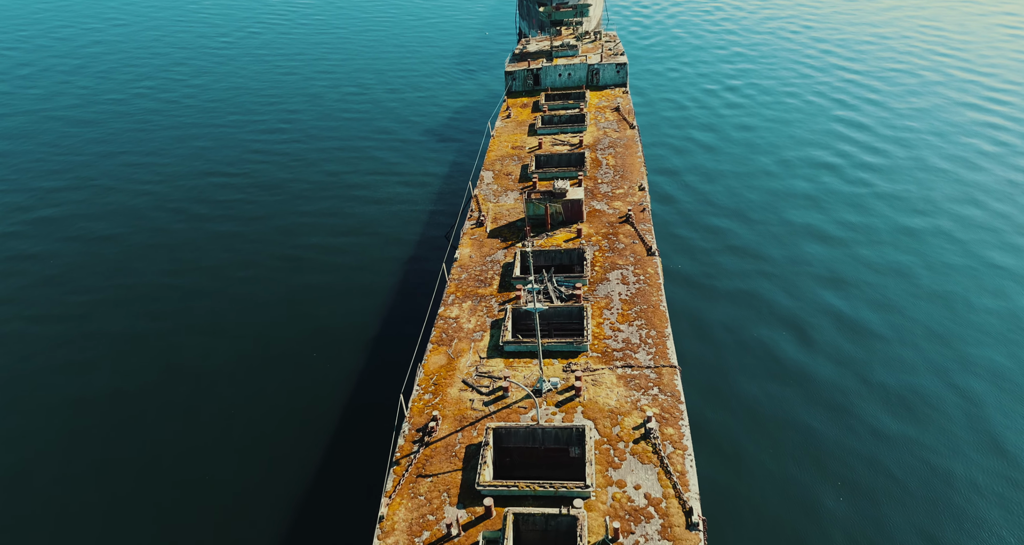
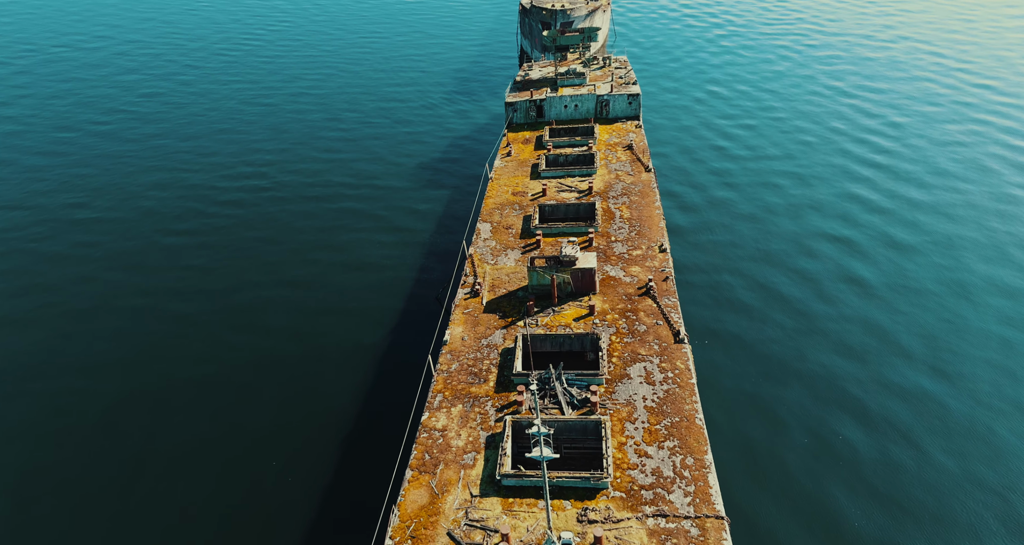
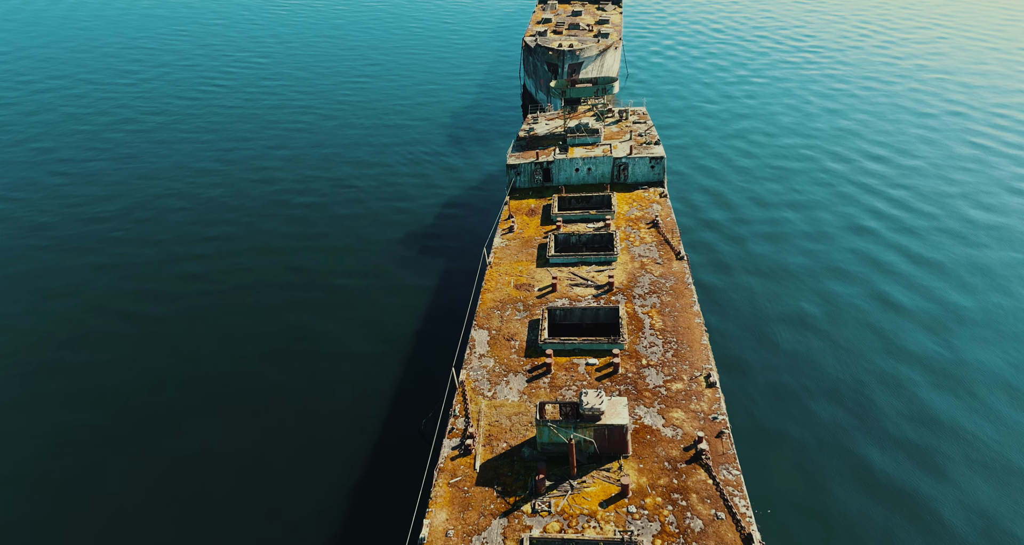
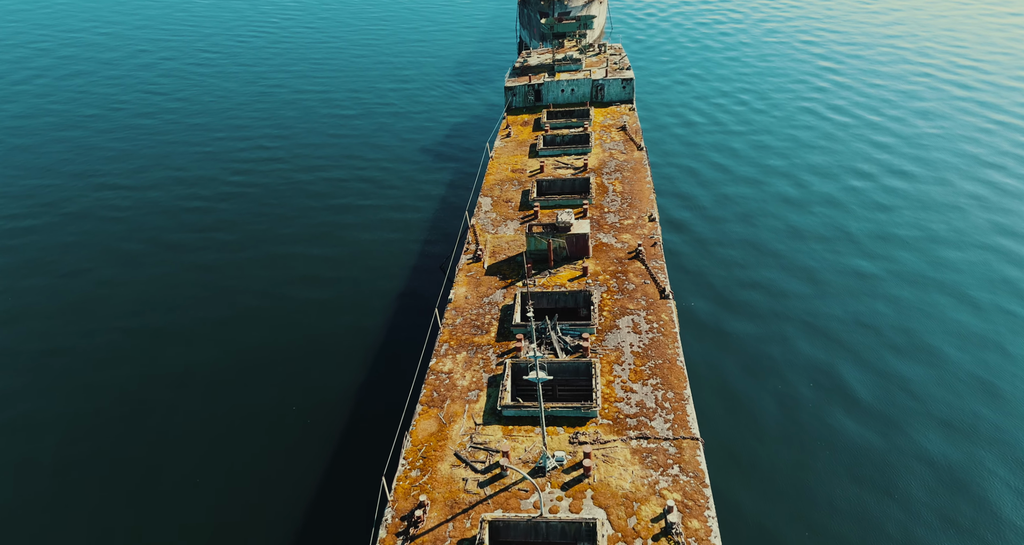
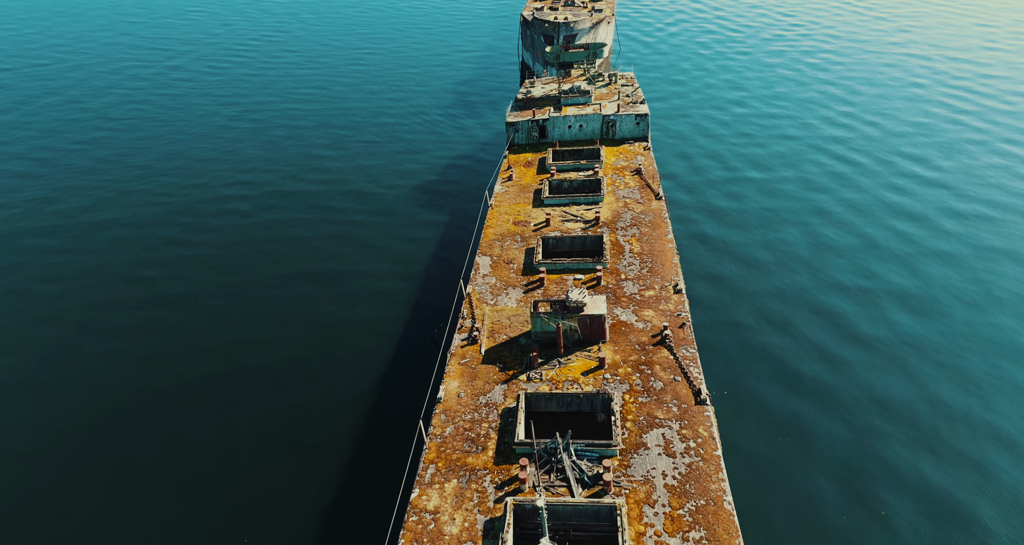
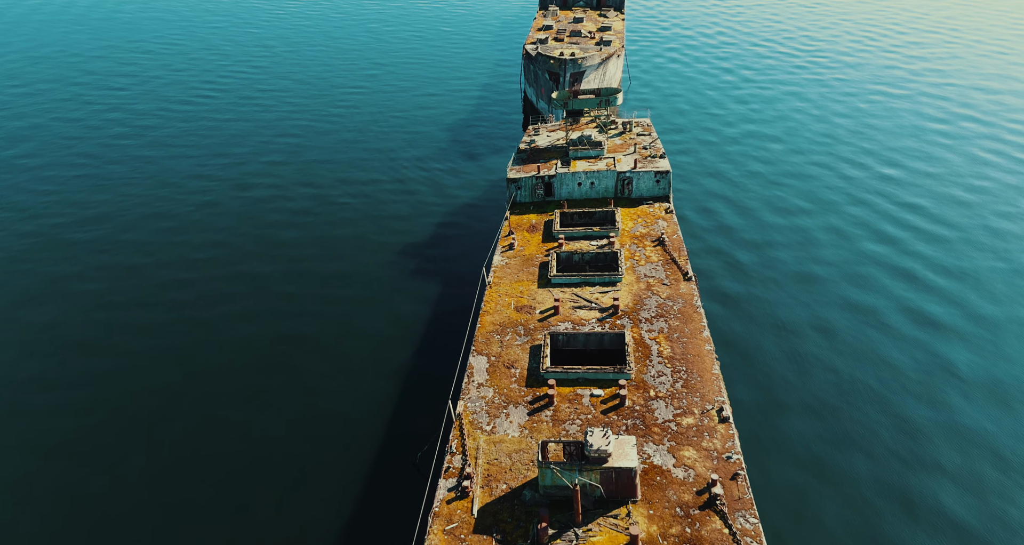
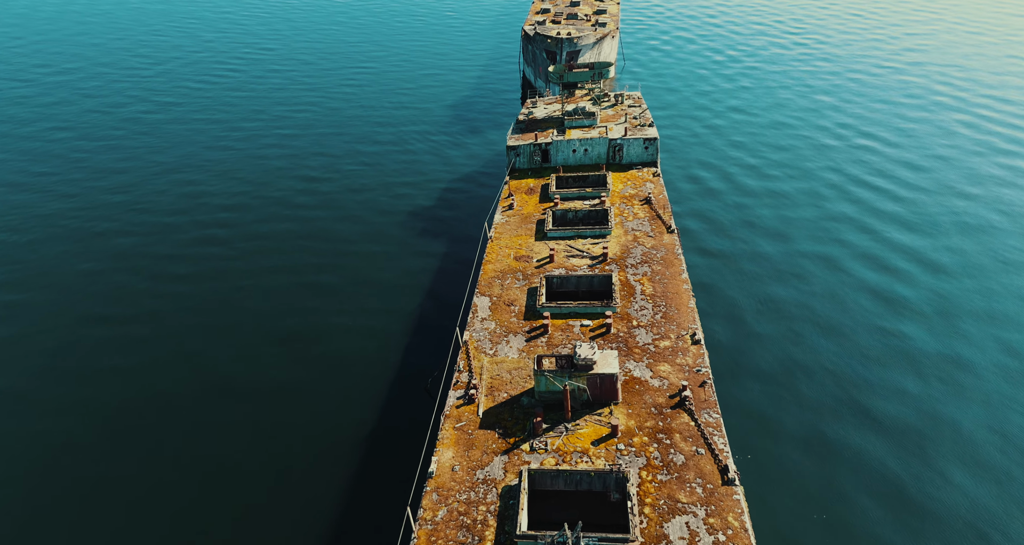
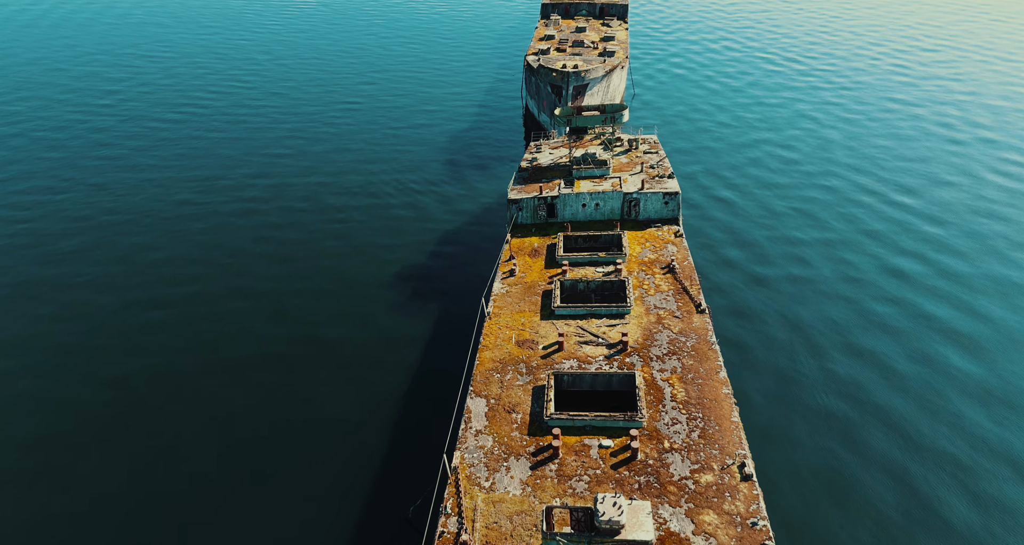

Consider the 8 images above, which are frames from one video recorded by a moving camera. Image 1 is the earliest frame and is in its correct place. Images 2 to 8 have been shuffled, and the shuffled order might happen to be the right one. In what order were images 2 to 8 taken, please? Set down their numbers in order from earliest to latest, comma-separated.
4, 2, 5, 7, 3, 6, 8
